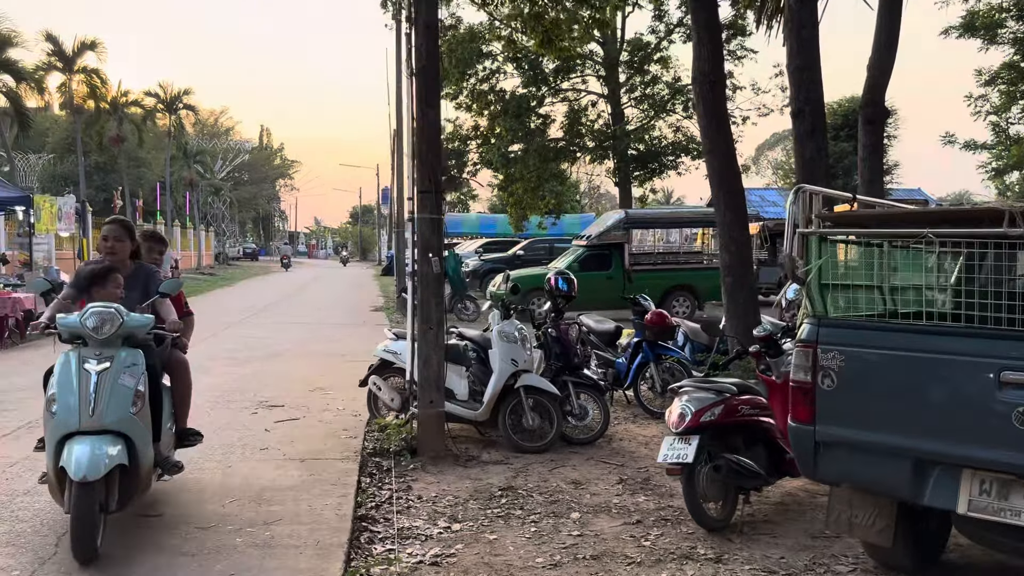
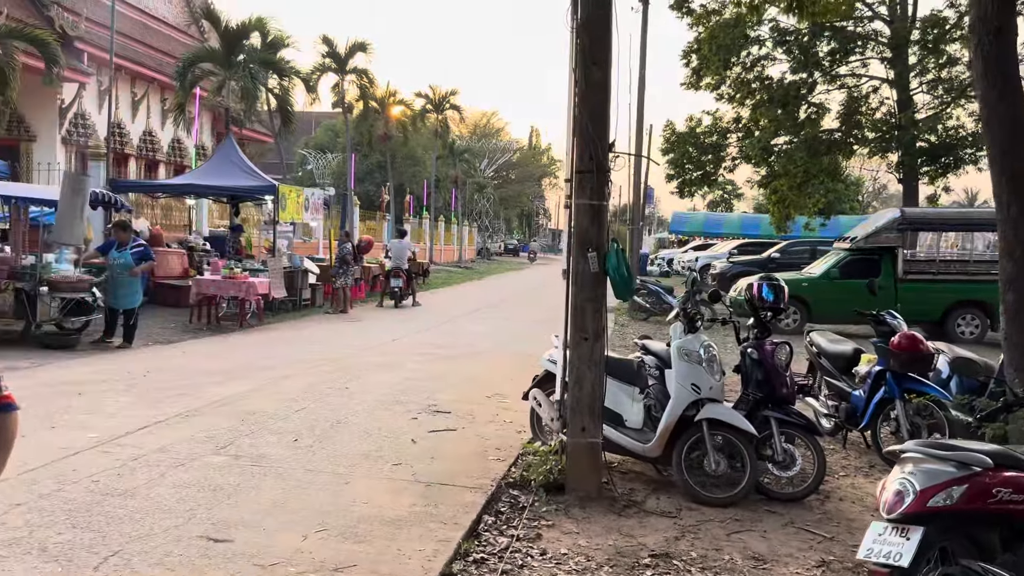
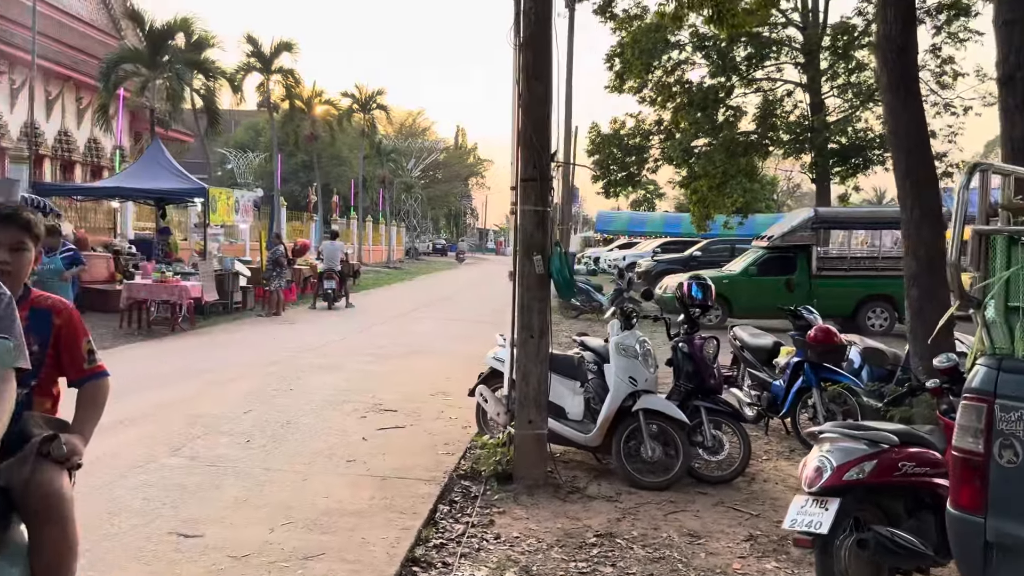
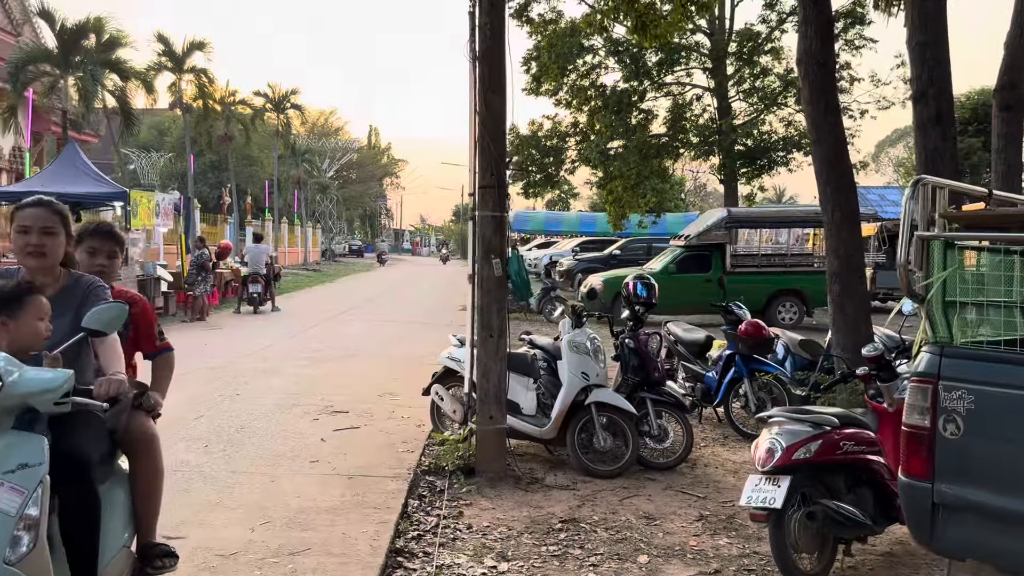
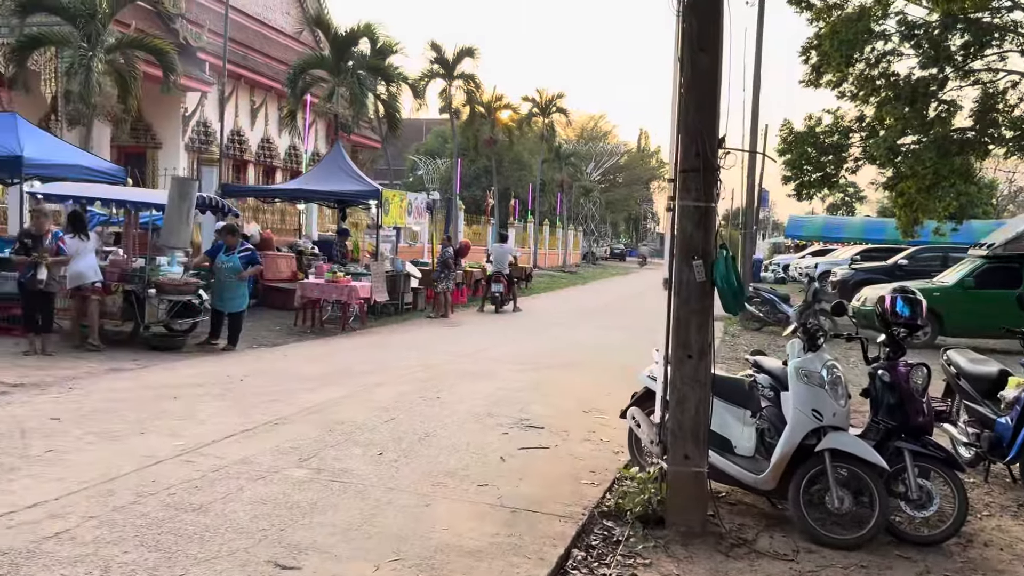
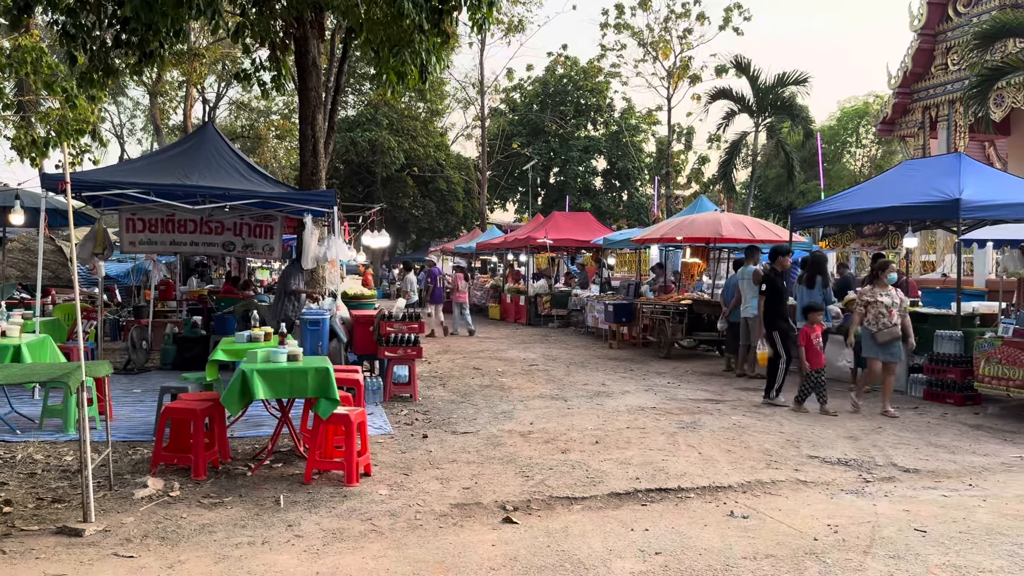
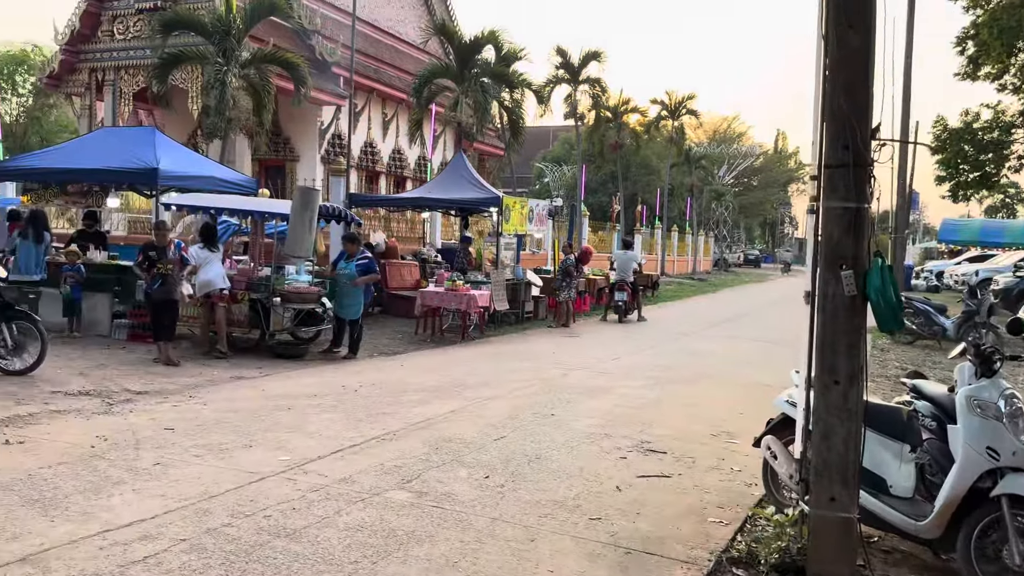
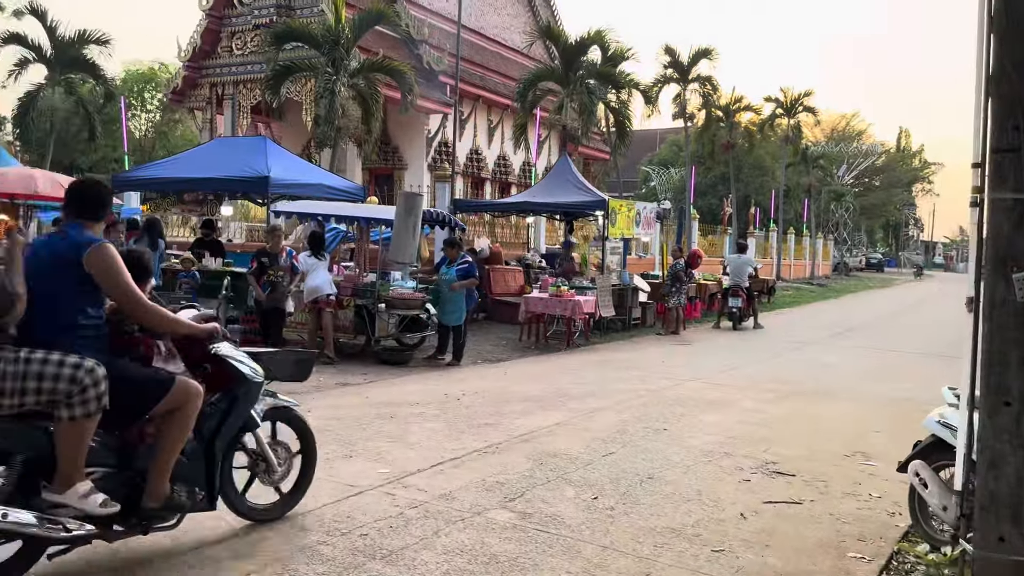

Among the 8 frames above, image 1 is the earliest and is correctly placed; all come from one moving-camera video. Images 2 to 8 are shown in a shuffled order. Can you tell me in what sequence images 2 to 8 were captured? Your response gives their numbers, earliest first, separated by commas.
4, 3, 2, 5, 7, 8, 6
